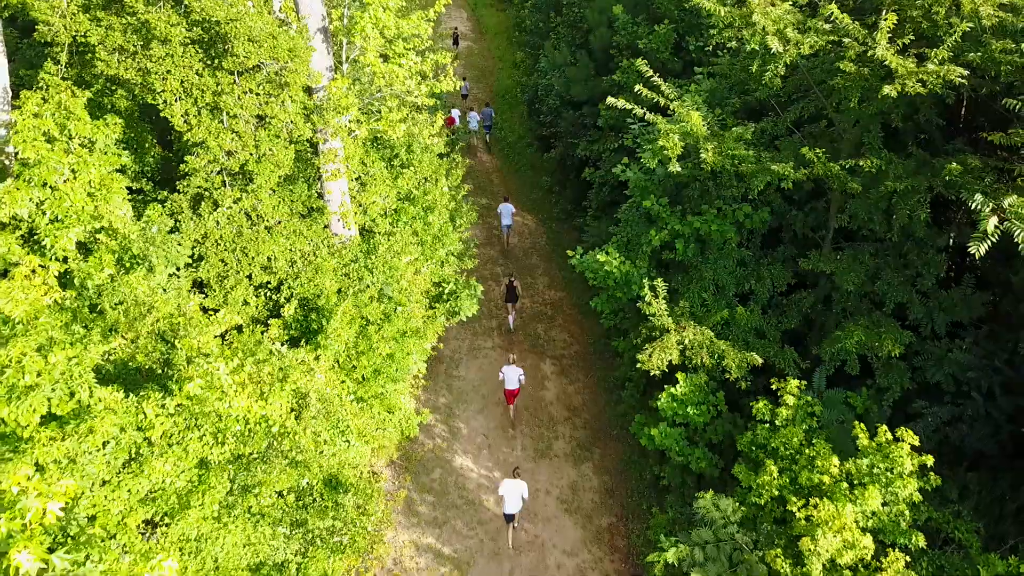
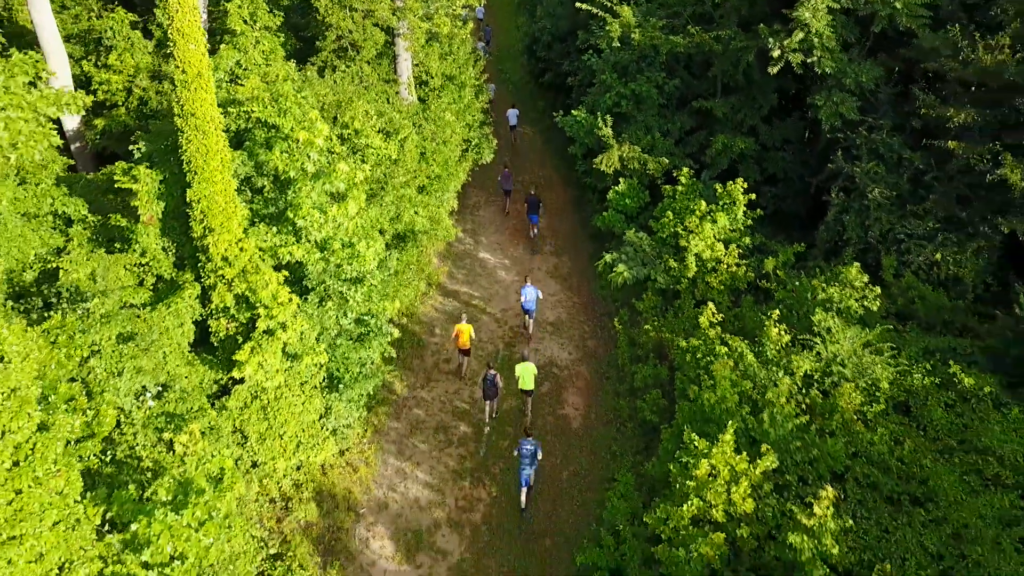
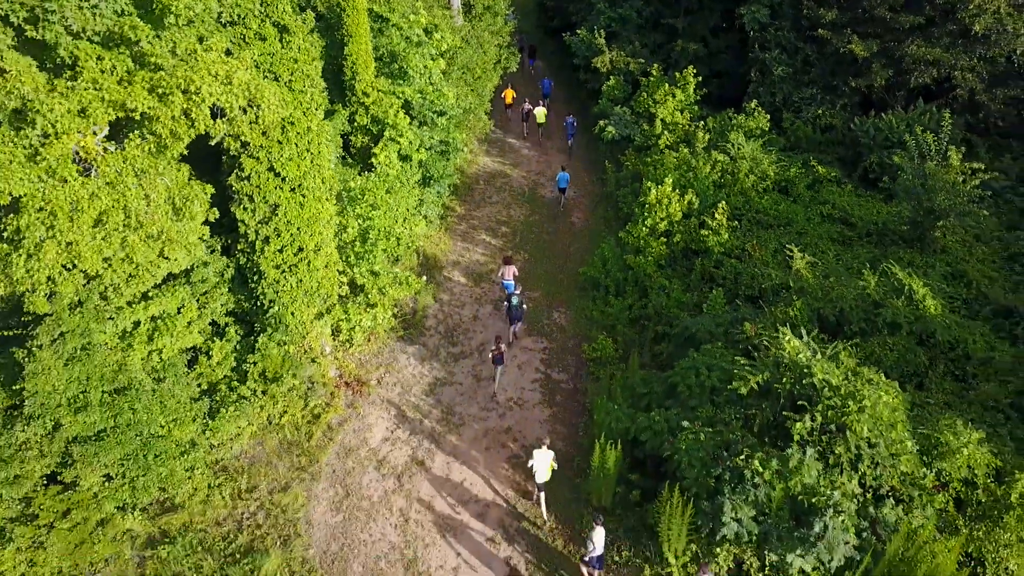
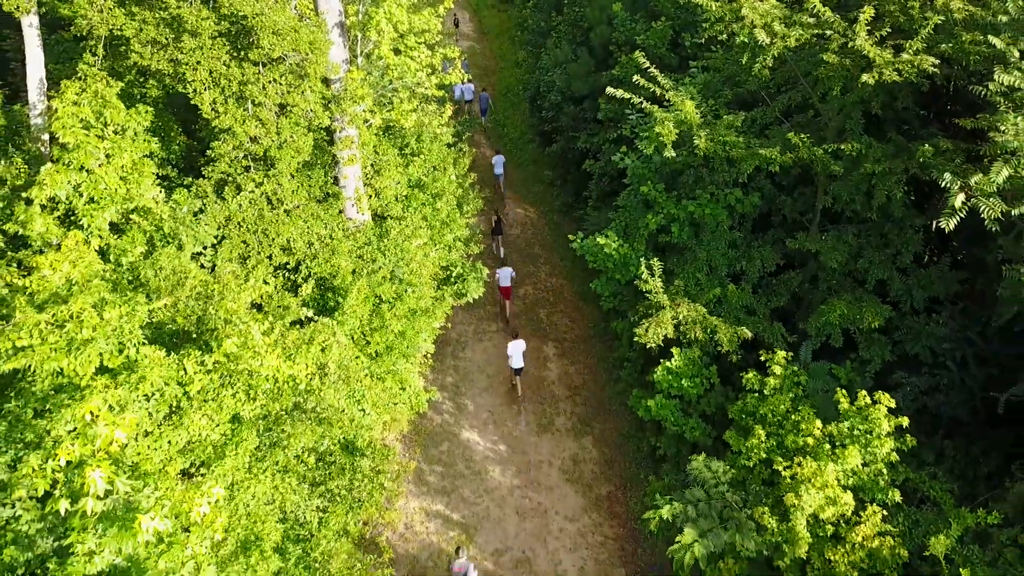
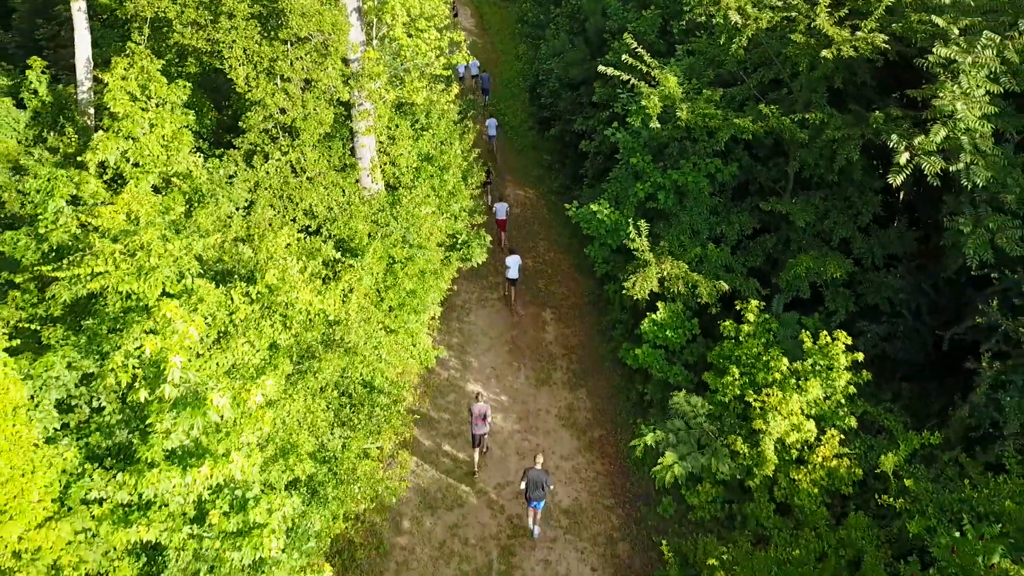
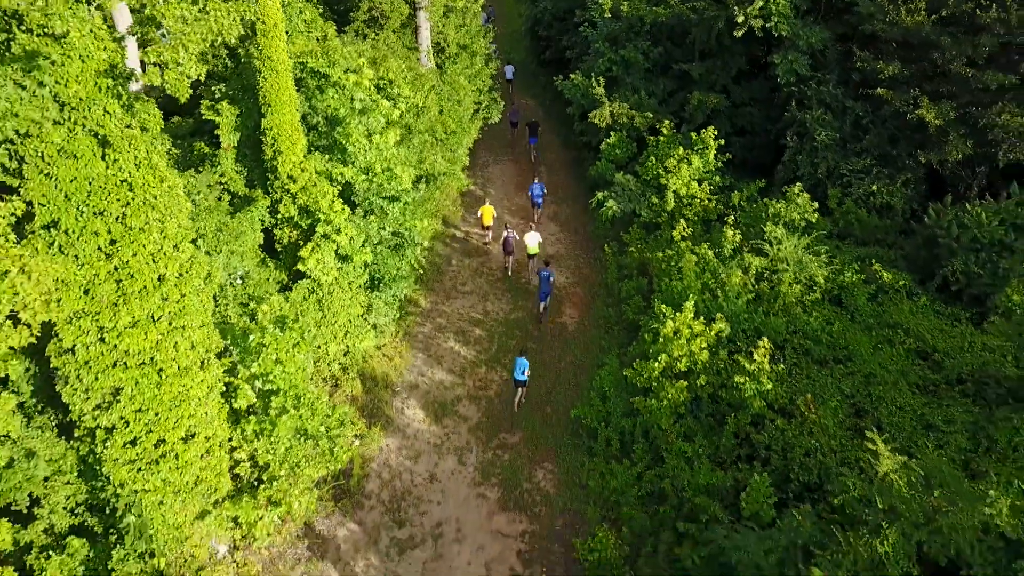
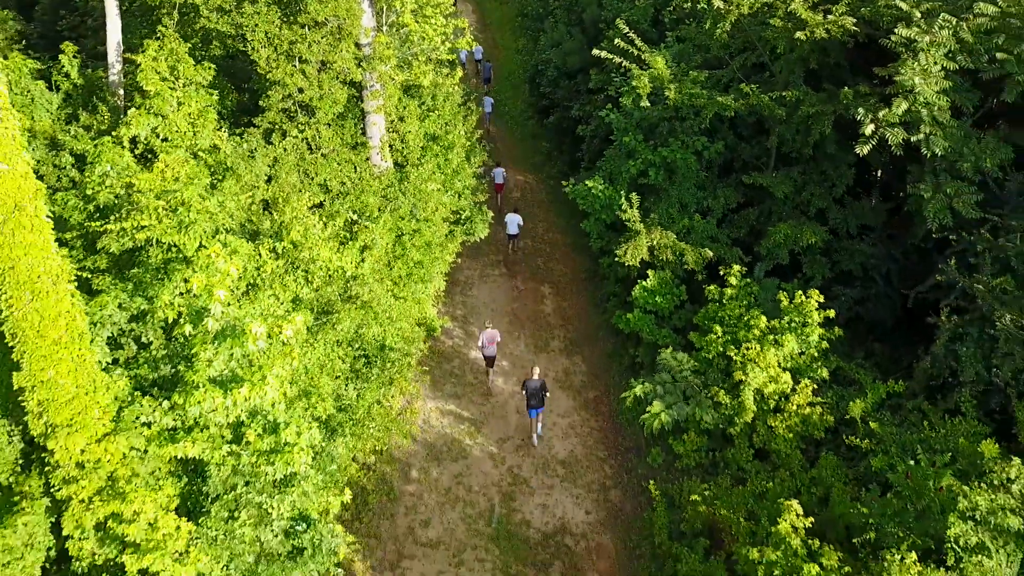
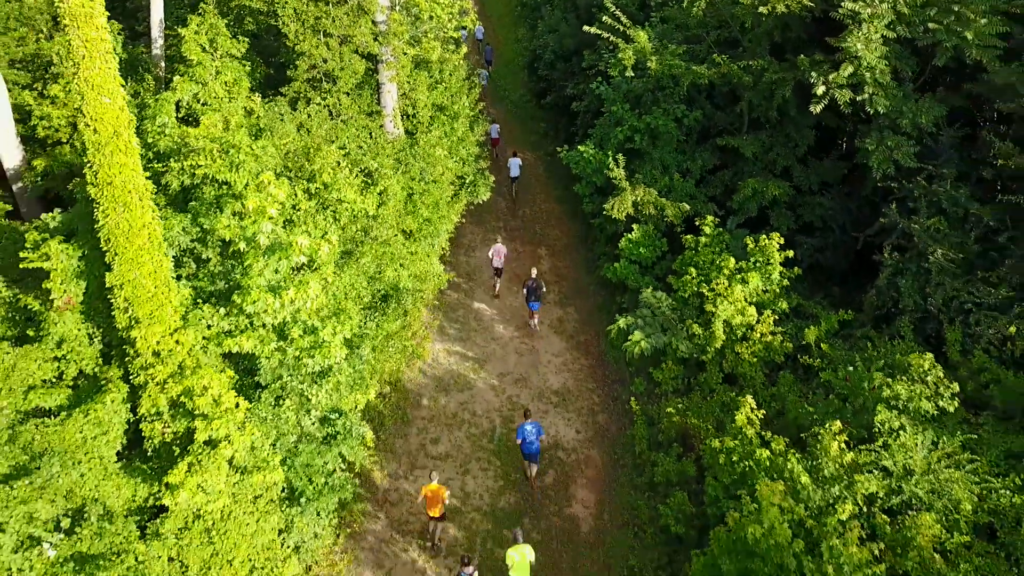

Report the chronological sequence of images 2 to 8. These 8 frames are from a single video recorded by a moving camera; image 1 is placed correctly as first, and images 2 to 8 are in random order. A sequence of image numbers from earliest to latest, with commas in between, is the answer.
4, 5, 7, 8, 2, 6, 3
